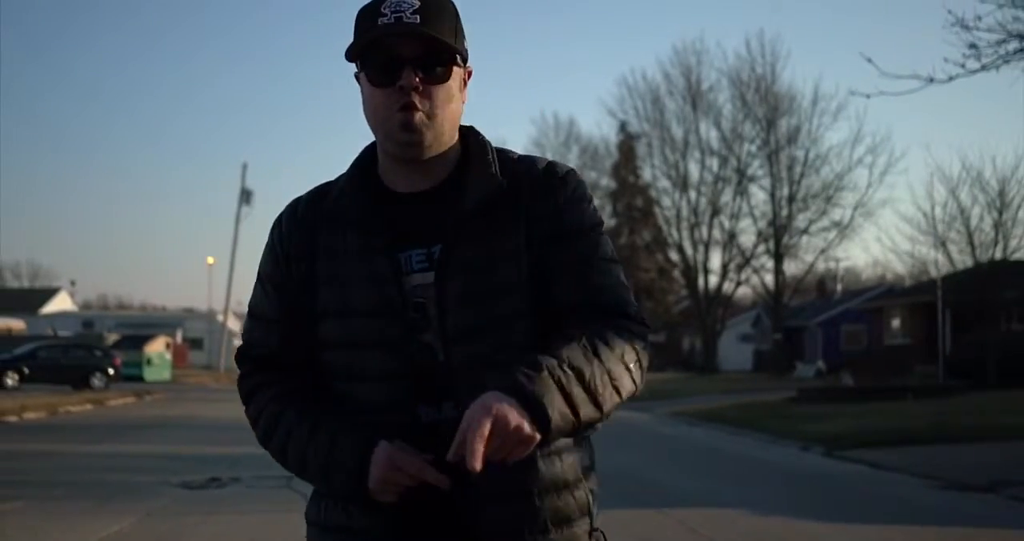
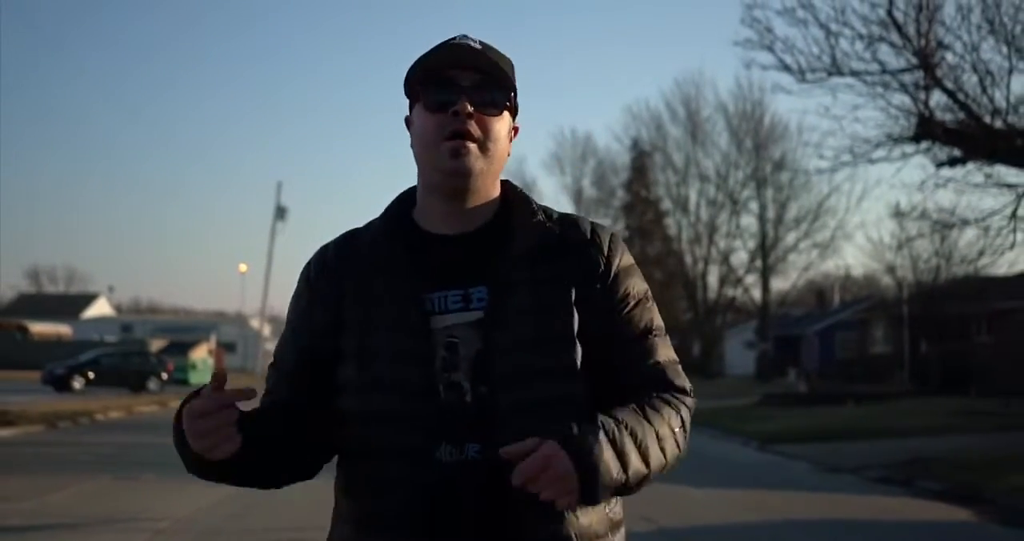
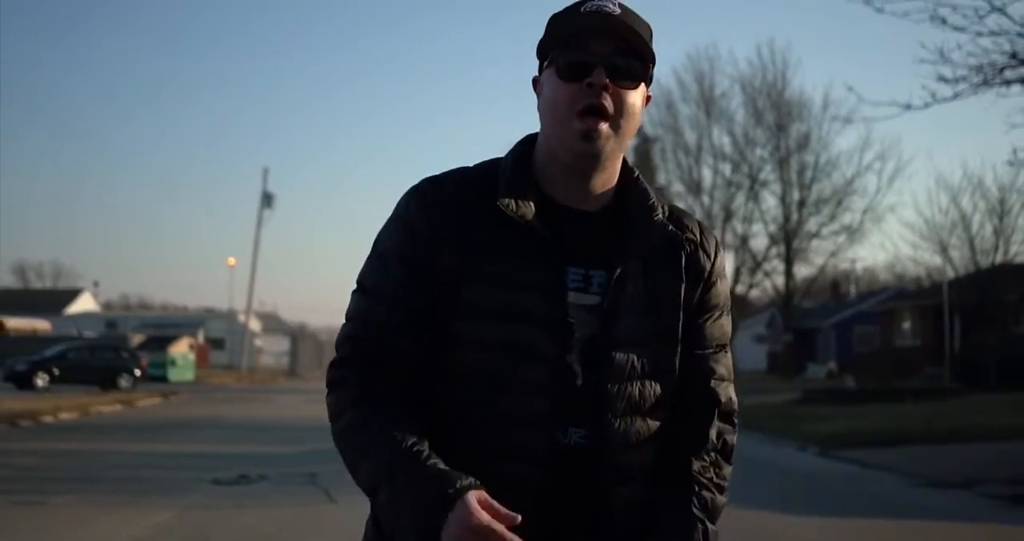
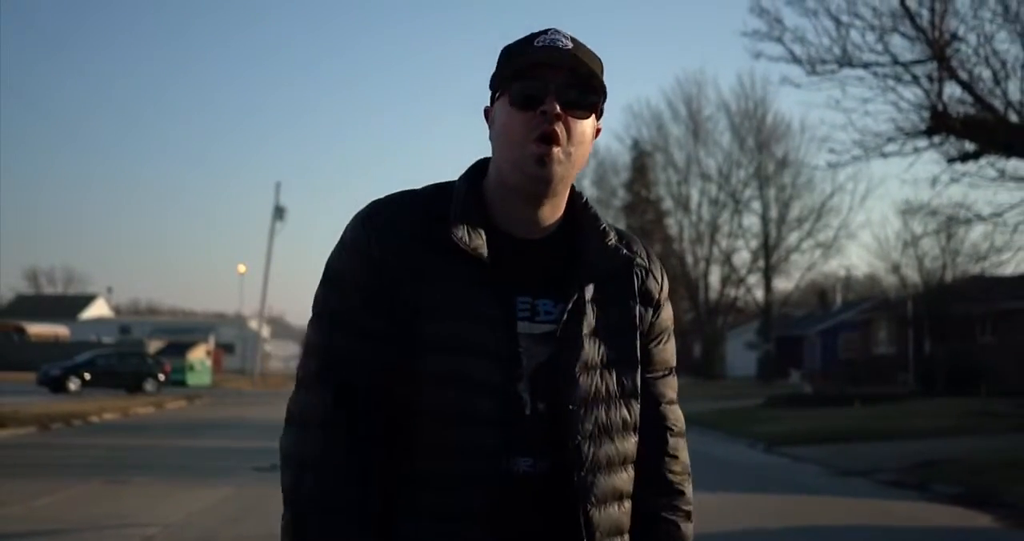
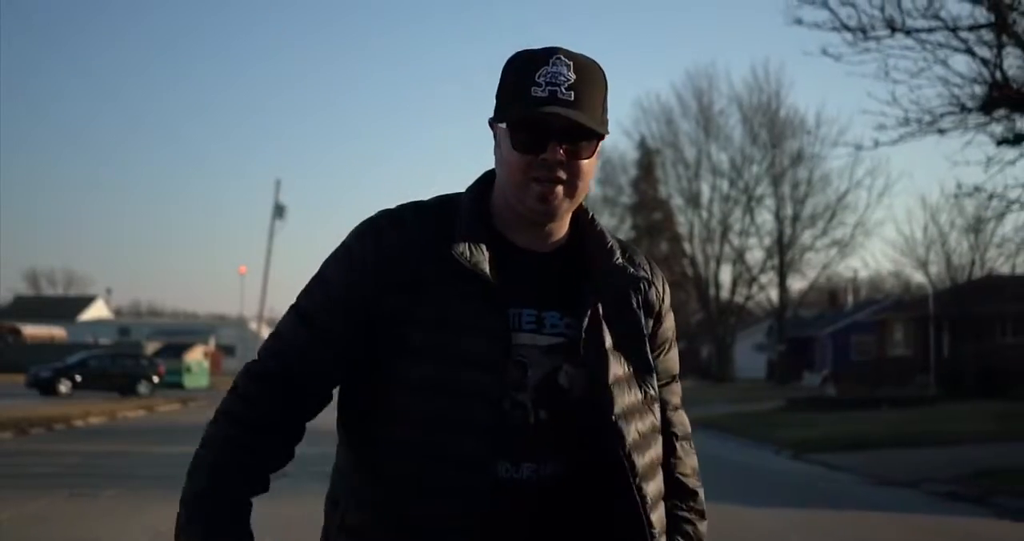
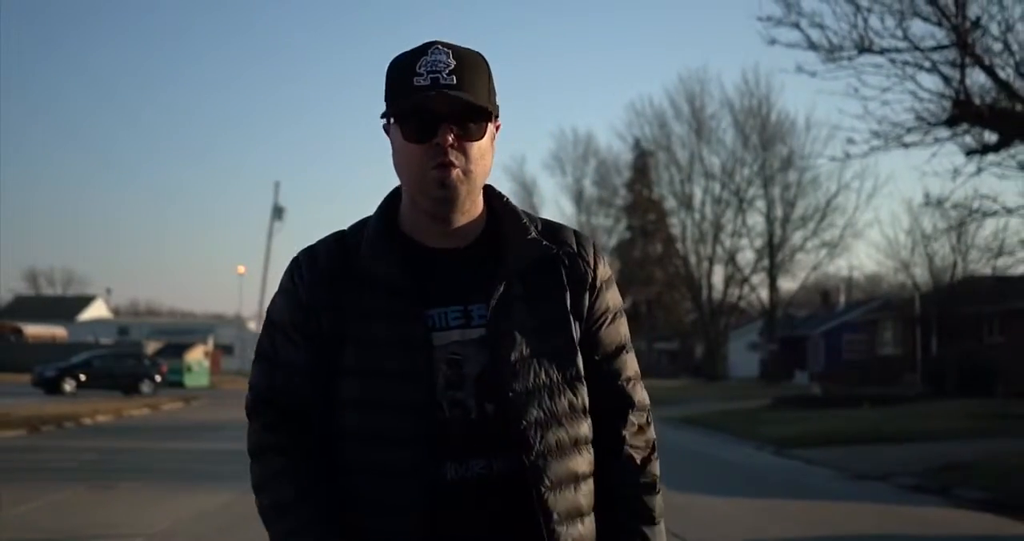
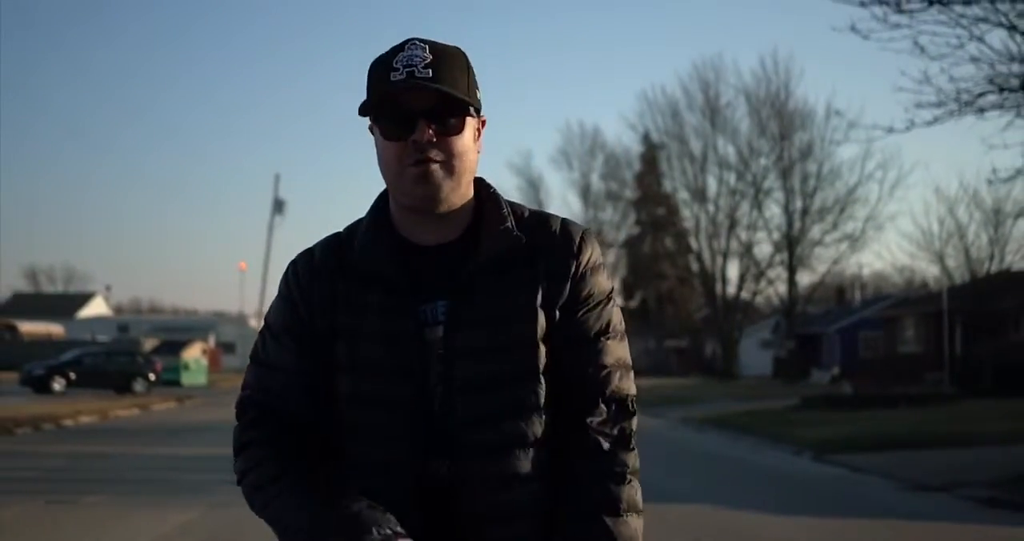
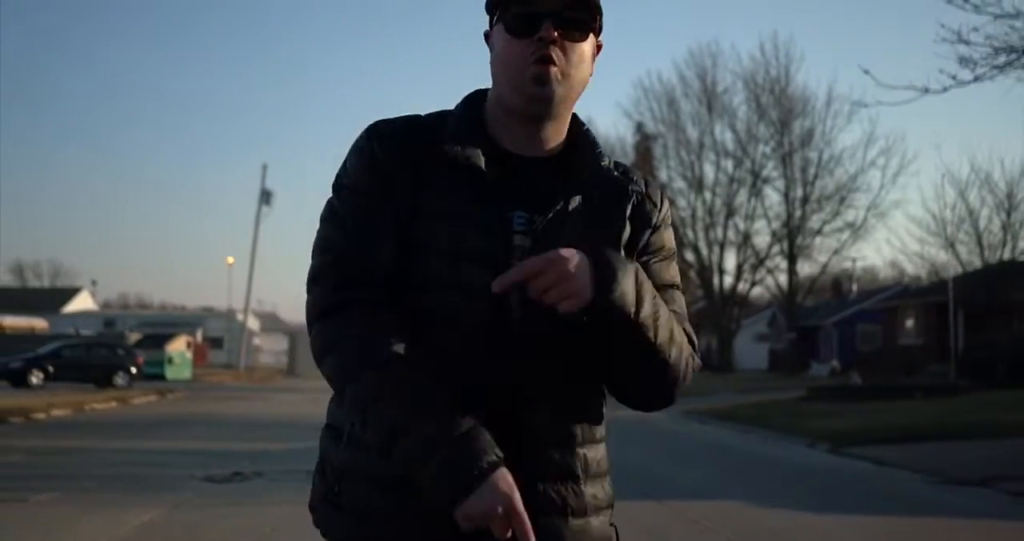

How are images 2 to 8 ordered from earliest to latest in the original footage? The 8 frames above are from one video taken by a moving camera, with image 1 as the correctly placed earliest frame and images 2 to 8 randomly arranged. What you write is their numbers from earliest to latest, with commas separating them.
8, 3, 7, 5, 6, 4, 2
